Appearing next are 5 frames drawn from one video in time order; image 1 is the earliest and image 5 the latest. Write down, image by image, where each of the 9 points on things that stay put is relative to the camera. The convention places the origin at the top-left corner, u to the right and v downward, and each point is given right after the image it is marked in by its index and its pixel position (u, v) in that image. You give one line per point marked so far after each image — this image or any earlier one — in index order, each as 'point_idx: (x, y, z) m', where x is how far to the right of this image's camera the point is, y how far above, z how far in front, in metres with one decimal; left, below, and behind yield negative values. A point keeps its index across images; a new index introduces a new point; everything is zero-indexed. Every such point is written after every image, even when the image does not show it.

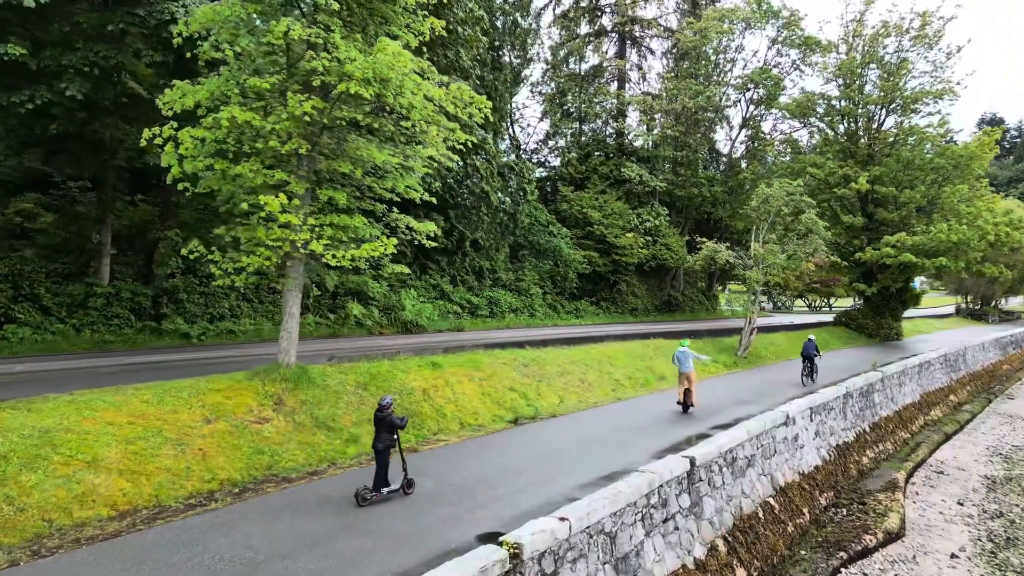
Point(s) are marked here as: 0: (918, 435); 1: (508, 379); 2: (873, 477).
0: (+9.2, -3.3, +17.6) m
1: (-0.1, -1.4, +11.7) m
2: (+6.2, -3.2, +13.4) m
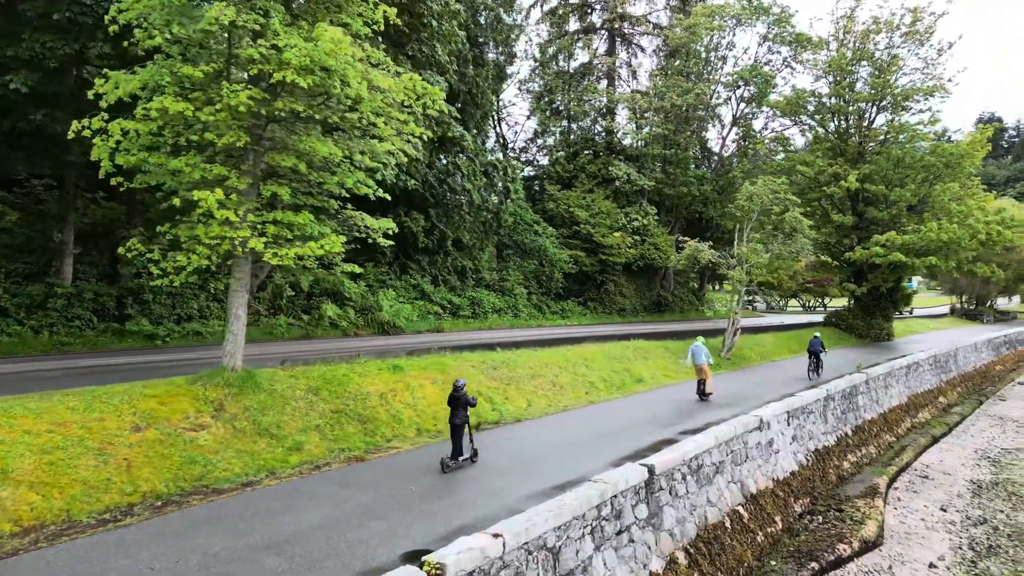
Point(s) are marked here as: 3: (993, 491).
0: (+8.7, -3.3, +17.2) m
1: (-0.6, -1.4, +11.4) m
2: (+5.7, -3.2, +13.0) m
3: (+9.0, -3.8, +14.5) m
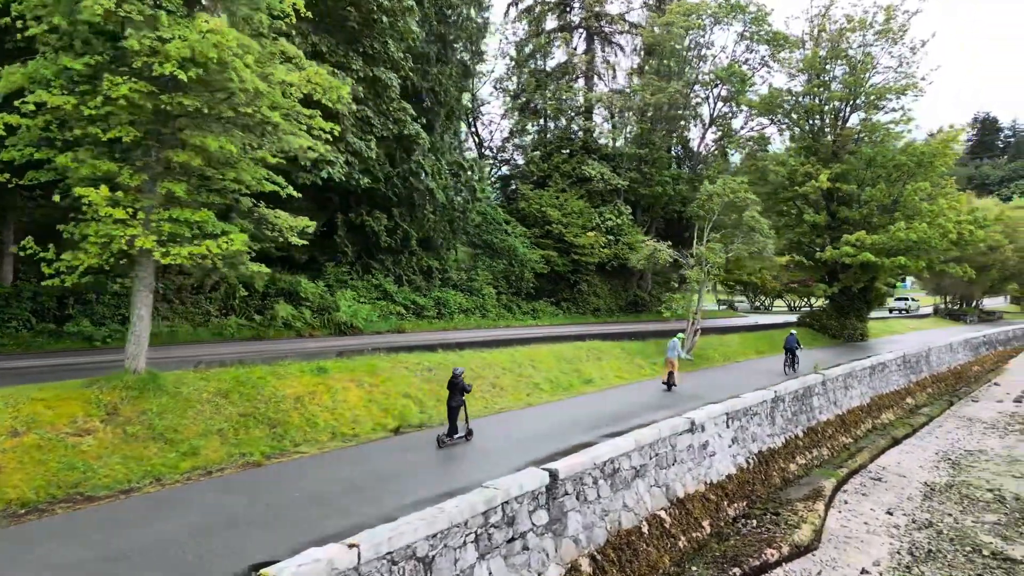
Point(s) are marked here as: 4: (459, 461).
0: (+7.7, -3.3, +17.0) m
1: (-1.6, -1.4, +11.2) m
2: (+4.7, -3.2, +12.8) m
3: (+8.0, -3.8, +14.3) m
4: (-0.6, -1.9, +8.5) m
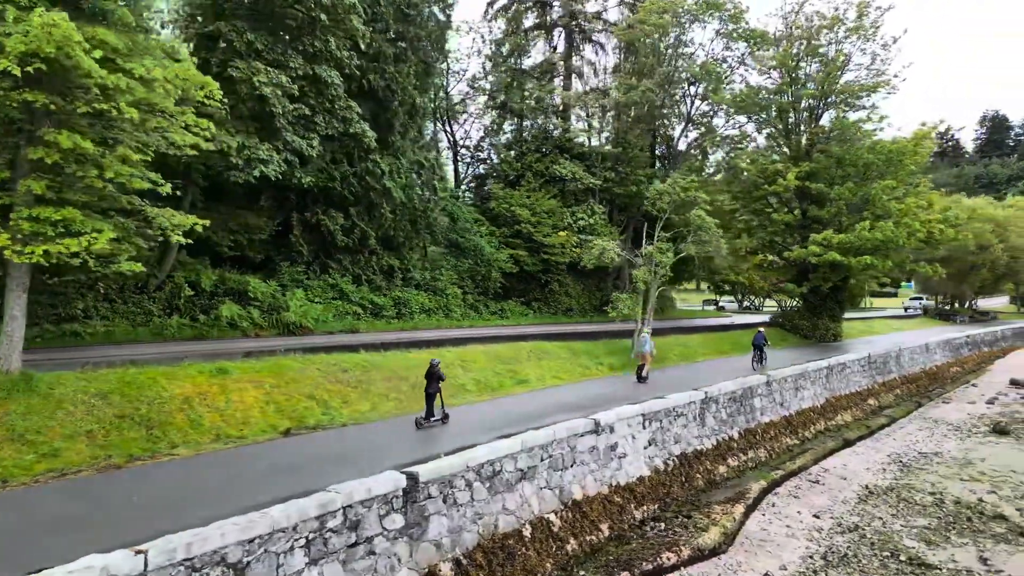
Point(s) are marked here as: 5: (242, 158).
0: (+6.5, -3.3, +16.8) m
1: (-2.9, -1.4, +11.0) m
2: (+3.4, -3.2, +12.6) m
3: (+6.7, -3.8, +14.1) m
4: (-1.9, -1.9, +8.4) m
5: (-5.1, +2.4, +14.6) m
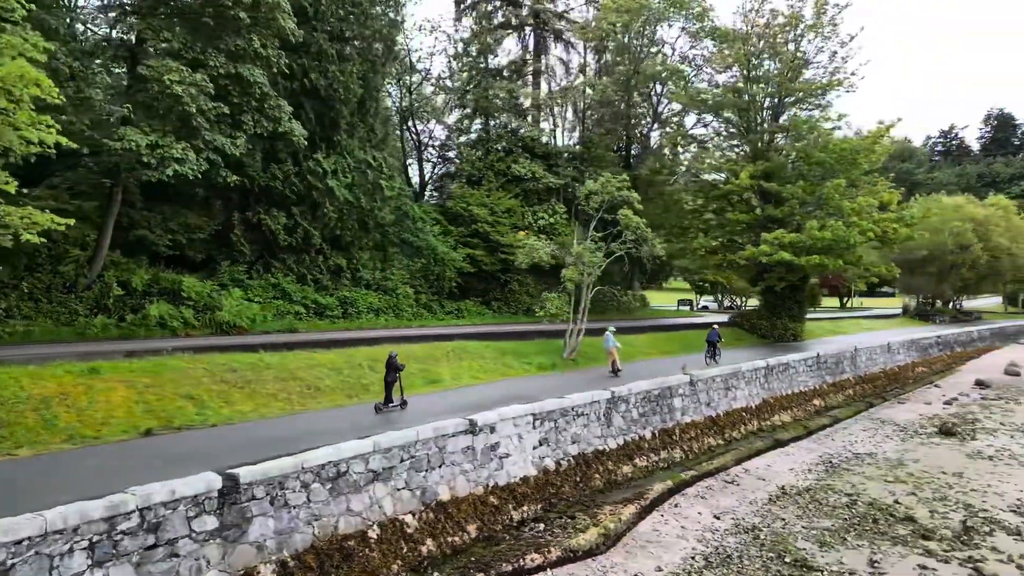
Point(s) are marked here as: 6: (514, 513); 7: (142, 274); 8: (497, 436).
0: (+4.9, -3.3, +16.7) m
1: (-4.5, -1.4, +11.0) m
2: (+1.8, -3.2, +12.5) m
3: (+5.1, -3.8, +13.9) m
4: (-3.6, -1.9, +8.3) m
5: (-6.7, +2.5, +14.6) m
6: (0.0, -3.0, +10.5) m
7: (-8.8, +0.3, +18.6) m
8: (-0.2, -2.1, +10.8) m
